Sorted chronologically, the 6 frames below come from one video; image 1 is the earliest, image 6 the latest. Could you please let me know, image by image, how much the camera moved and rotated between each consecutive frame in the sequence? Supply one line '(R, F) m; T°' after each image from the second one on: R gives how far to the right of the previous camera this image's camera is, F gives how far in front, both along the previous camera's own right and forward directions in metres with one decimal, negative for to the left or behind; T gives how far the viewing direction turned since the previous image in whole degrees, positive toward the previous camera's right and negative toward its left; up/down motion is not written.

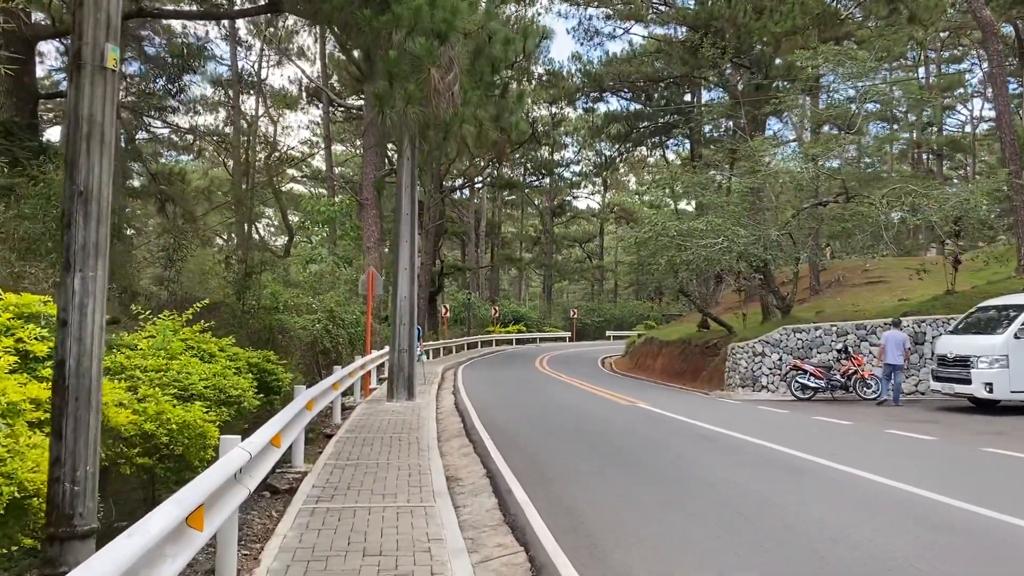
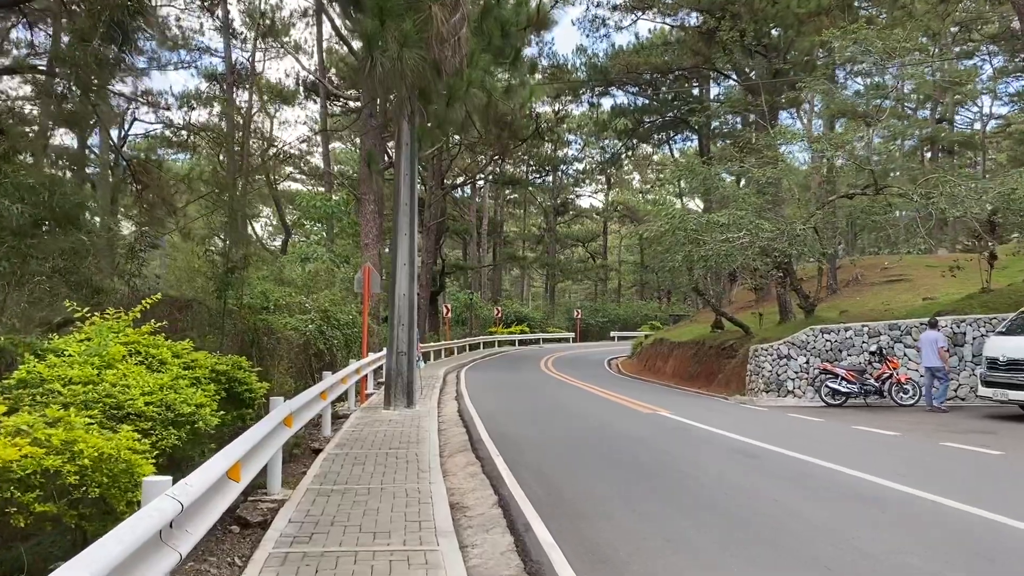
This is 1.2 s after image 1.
(-0.1, +1.0) m; 0°
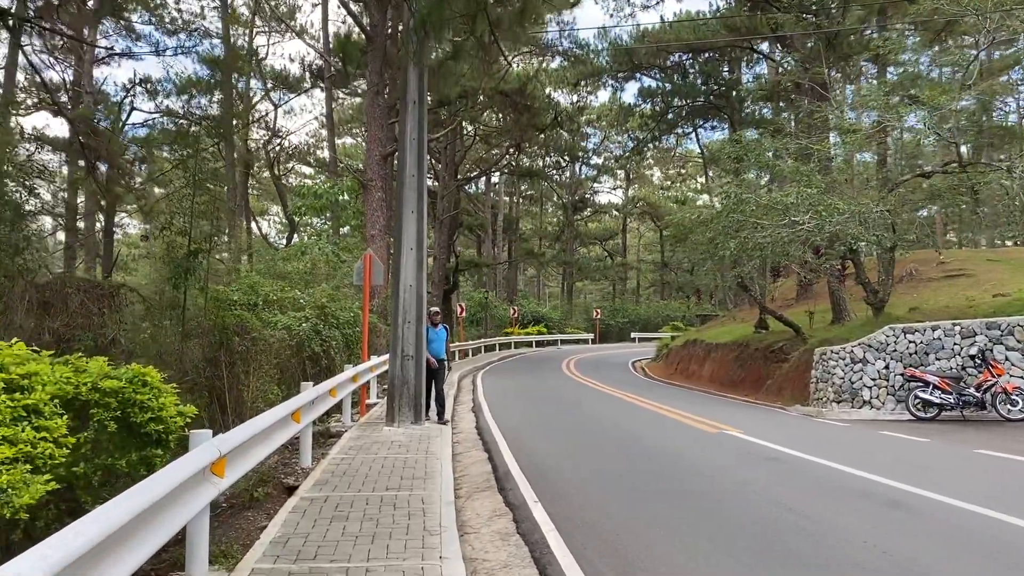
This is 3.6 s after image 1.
(-0.2, +2.1) m; -1°
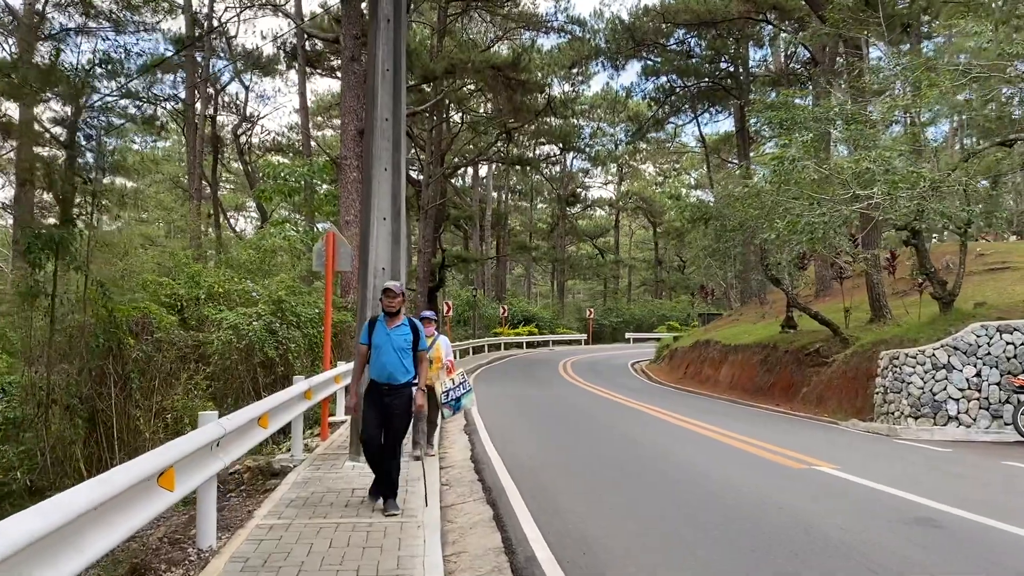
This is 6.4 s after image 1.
(-0.2, +2.4) m; +1°
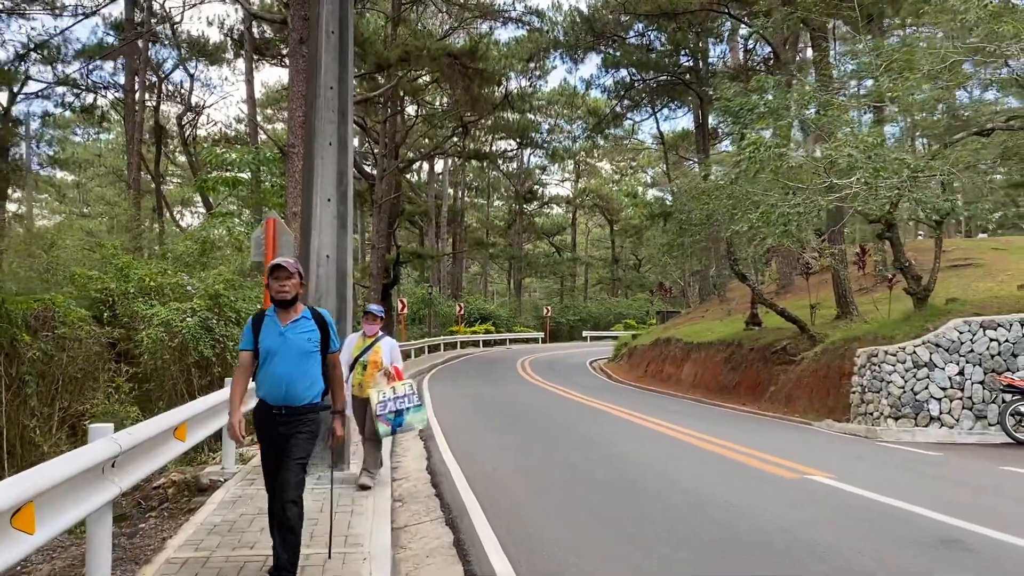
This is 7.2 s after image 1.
(-0.1, +0.8) m; +4°
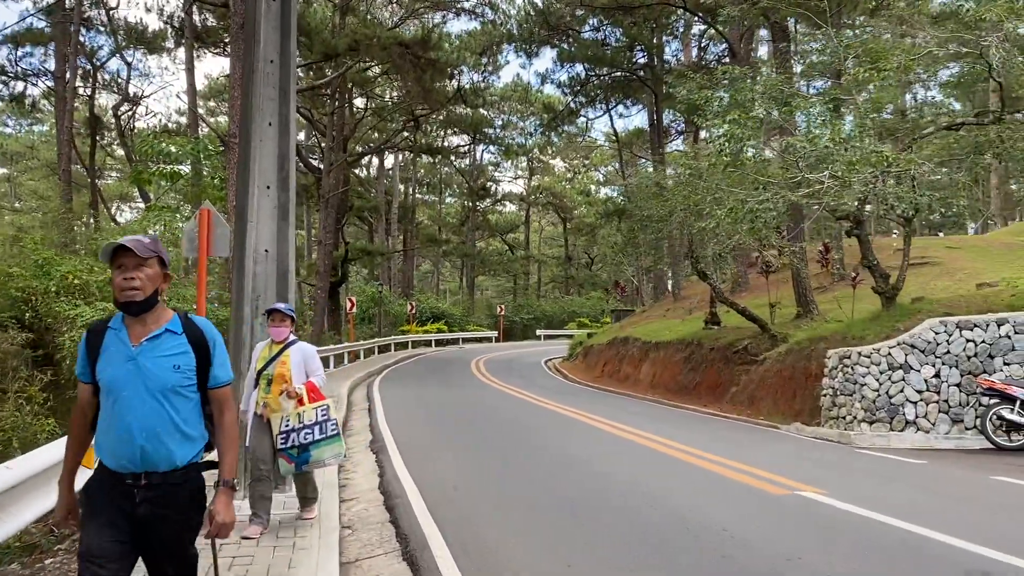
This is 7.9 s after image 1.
(-0.1, +0.7) m; +4°
